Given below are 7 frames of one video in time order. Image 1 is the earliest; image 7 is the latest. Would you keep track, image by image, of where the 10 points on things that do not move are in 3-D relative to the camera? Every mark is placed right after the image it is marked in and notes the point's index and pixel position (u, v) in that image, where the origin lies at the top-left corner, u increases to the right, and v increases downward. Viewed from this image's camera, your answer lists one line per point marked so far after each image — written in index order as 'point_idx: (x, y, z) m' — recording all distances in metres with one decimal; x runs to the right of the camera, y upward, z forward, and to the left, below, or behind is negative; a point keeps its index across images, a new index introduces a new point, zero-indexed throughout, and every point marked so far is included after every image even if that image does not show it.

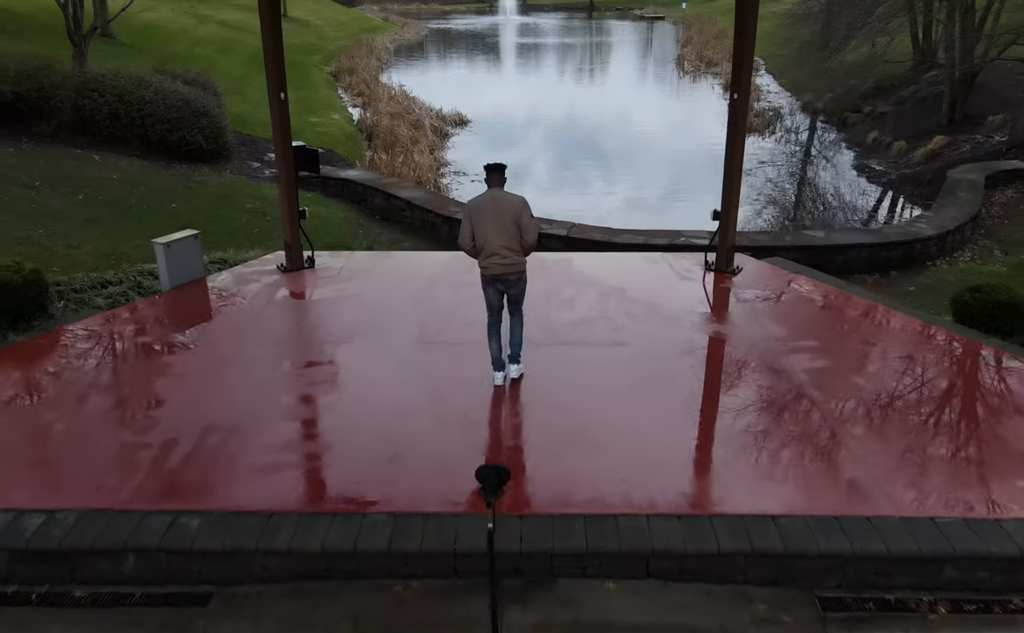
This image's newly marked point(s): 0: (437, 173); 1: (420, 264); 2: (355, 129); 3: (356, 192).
0: (-1.0, +2.0, +11.7) m
1: (-0.6, +0.3, +5.8) m
2: (-2.7, +3.2, +14.8) m
3: (-1.6, +1.3, +9.1) m
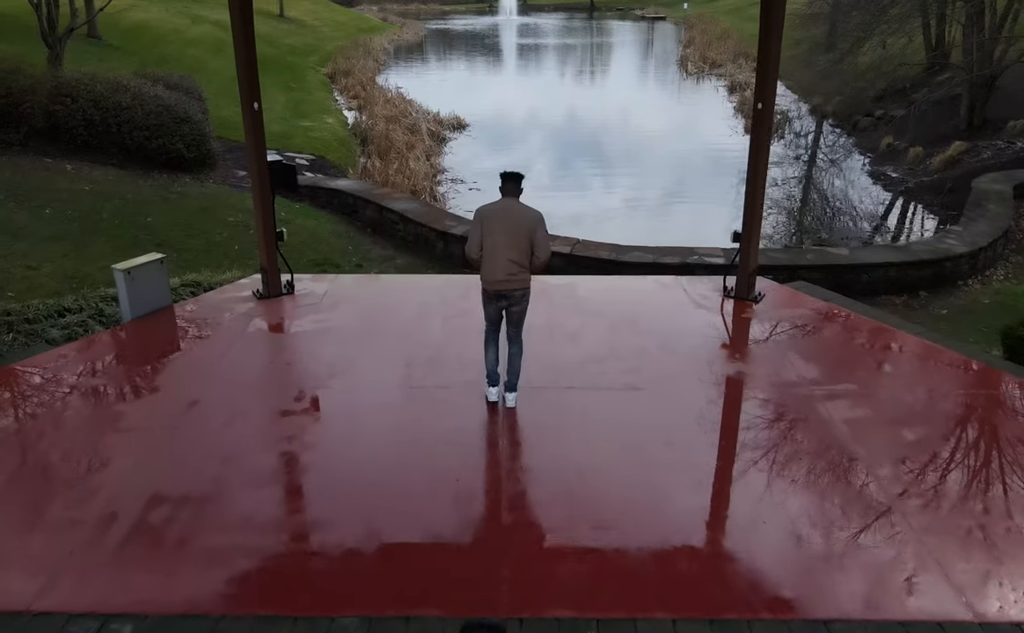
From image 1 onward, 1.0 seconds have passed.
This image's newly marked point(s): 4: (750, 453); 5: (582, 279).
0: (-1.0, +1.8, +11.2) m
1: (-0.6, +0.2, +5.3) m
2: (-2.7, +3.0, +14.3) m
3: (-1.7, +1.1, +8.6) m
4: (+1.0, -0.5, +3.5) m
5: (+0.4, +0.2, +5.4) m
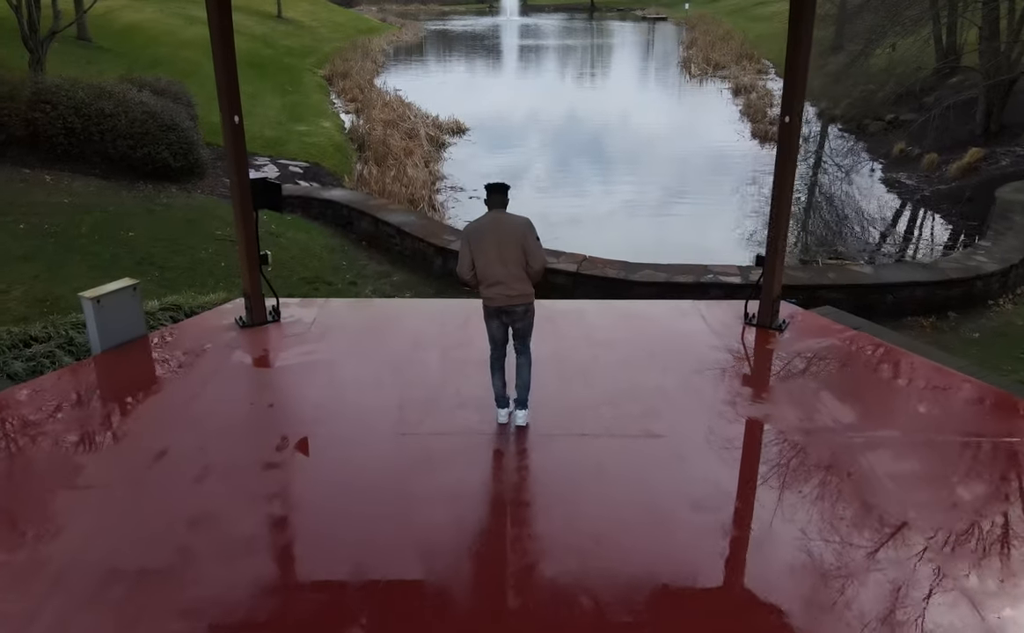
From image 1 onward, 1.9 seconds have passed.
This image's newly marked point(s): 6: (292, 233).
0: (-1.0, +1.6, +10.8) m
1: (-0.6, 0.0, +4.9) m
2: (-2.7, +2.9, +13.9) m
3: (-1.6, +1.0, +8.2) m
4: (+1.0, -0.7, +3.1) m
5: (+0.5, +0.1, +5.0) m
6: (-2.0, +0.8, +7.8) m
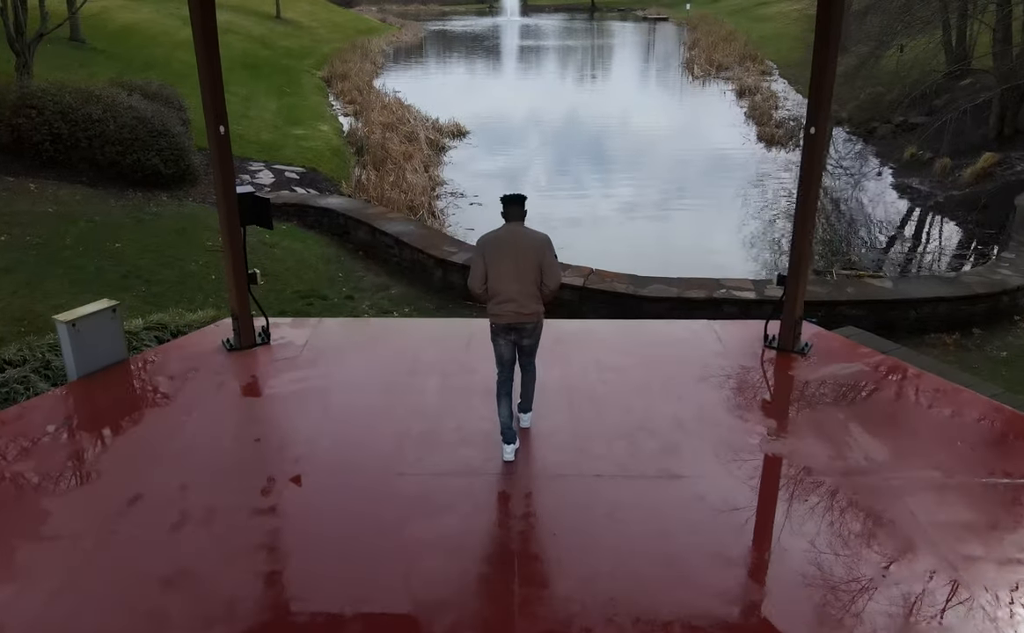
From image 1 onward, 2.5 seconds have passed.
0: (-1.0, +1.5, +10.5) m
1: (-0.6, -0.1, +4.6) m
2: (-2.7, +2.8, +13.7) m
3: (-1.6, +0.9, +7.9) m
4: (+1.0, -0.8, +2.8) m
5: (+0.5, 0.0, +4.8) m
6: (-2.0, +0.6, +7.6) m
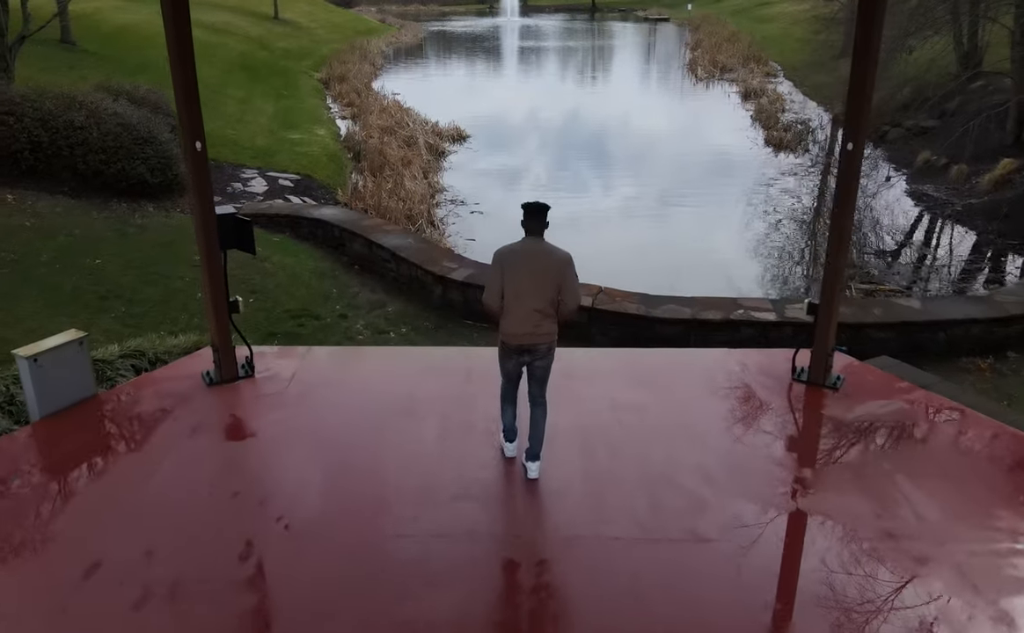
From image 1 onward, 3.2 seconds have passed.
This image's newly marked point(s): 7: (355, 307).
0: (-1.0, +1.3, +10.2) m
1: (-0.5, -0.3, +4.2) m
2: (-2.6, +2.6, +13.3) m
3: (-1.6, +0.7, +7.6) m
4: (+1.0, -1.0, +2.5) m
5: (+0.5, -0.2, +4.4) m
6: (-1.9, +0.5, +7.2) m
7: (-1.2, +0.1, +6.4) m
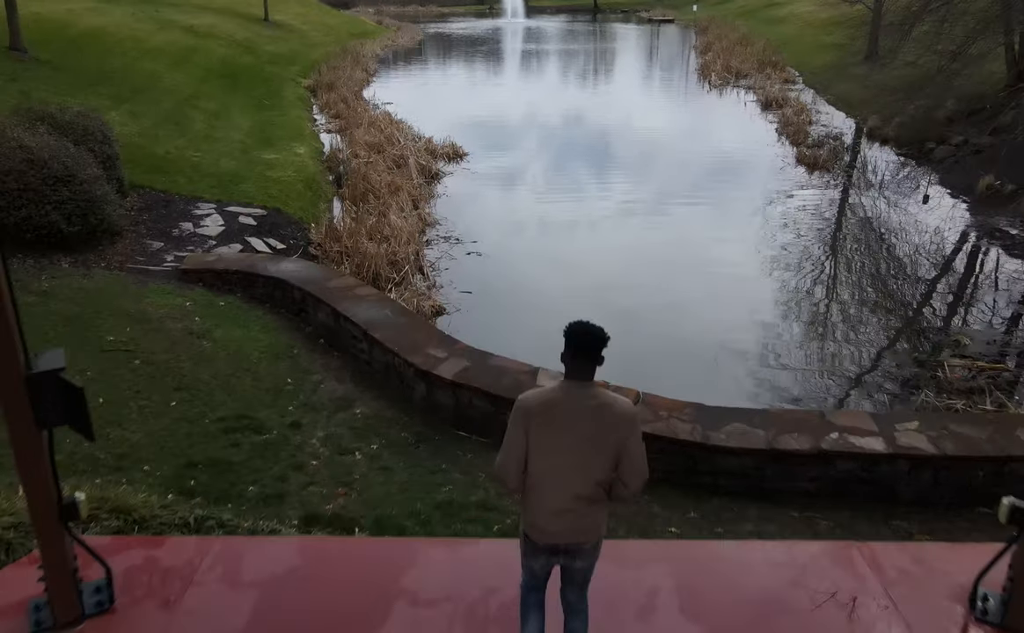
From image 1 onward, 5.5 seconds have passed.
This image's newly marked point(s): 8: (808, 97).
0: (-0.9, +0.8, +8.7) m
1: (-0.5, -0.8, +2.7) m
2: (-2.6, +2.0, +11.8) m
3: (-1.5, +0.1, +6.1) m
4: (+1.1, -1.5, +1.0) m
5: (+0.6, -0.8, +2.9) m
6: (-1.9, -0.1, +5.7) m
7: (-1.1, -0.5, +4.9) m
8: (+6.7, +5.0, +19.6) m
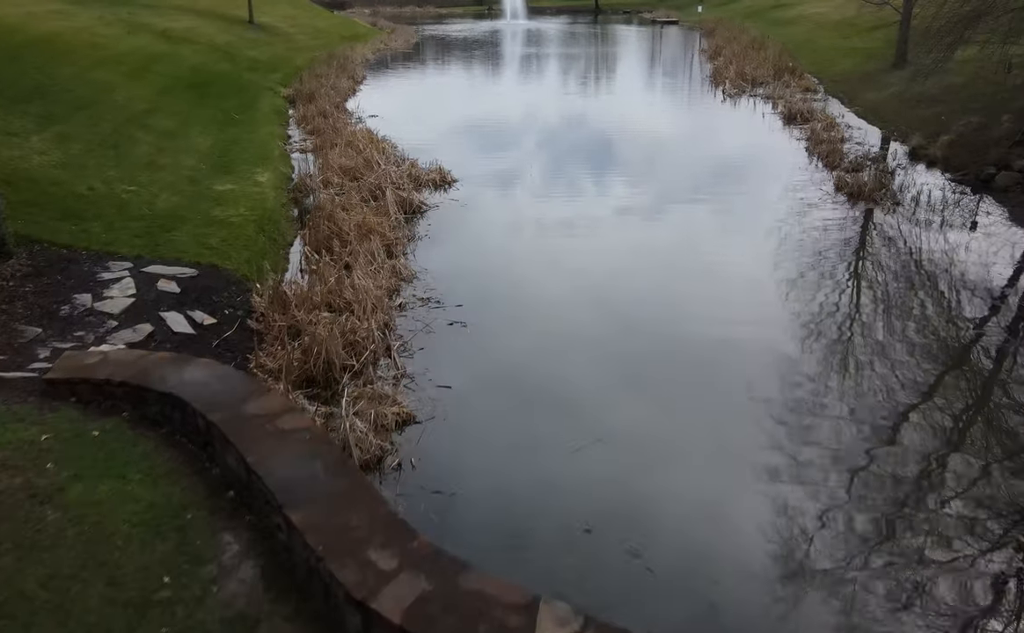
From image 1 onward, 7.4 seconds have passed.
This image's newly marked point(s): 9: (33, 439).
0: (-1.0, +0.1, +6.9) m
1: (-0.5, -1.5, +1.0) m
2: (-2.7, +1.4, +10.0) m
3: (-1.6, -0.5, +4.3) m
4: (+1.0, -2.2, -0.8) m
5: (+0.5, -1.5, +1.1) m
6: (-2.0, -0.8, +3.9) m
7: (-1.2, -1.2, +3.1) m
8: (+6.7, +4.3, +17.8) m
9: (-2.3, -0.6, +4.2) m
